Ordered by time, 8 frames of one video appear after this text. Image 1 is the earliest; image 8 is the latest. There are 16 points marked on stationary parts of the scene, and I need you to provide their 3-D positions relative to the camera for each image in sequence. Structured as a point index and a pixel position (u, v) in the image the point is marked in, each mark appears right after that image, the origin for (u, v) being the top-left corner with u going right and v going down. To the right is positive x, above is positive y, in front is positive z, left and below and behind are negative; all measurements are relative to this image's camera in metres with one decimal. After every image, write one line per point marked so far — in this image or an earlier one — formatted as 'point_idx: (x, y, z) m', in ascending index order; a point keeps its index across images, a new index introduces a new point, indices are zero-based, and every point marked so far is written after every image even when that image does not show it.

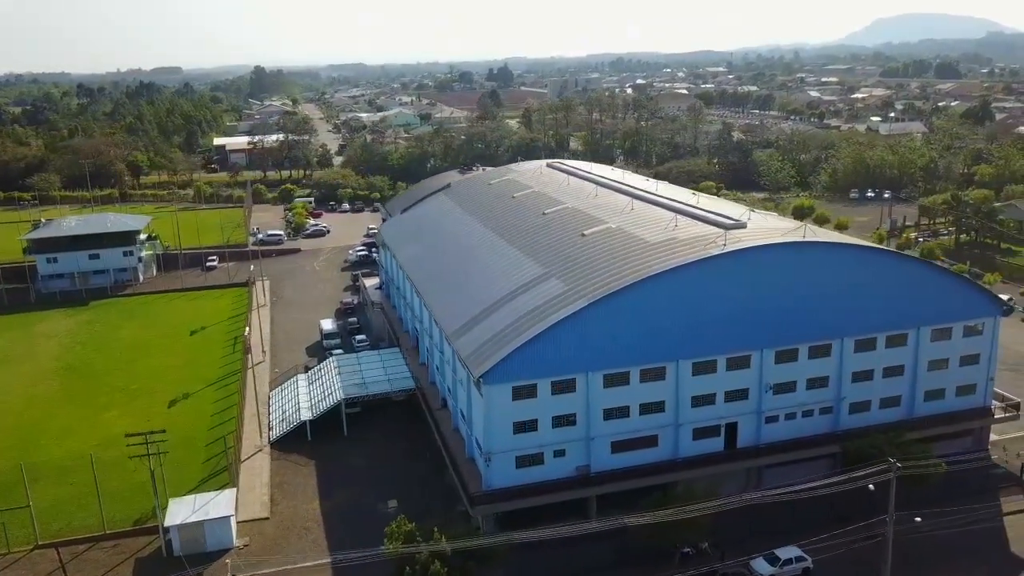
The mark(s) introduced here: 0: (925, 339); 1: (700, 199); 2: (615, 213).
0: (+8.1, -1.0, +15.9) m
1: (+4.3, +2.0, +18.8) m
2: (+2.2, +1.7, +18.0) m
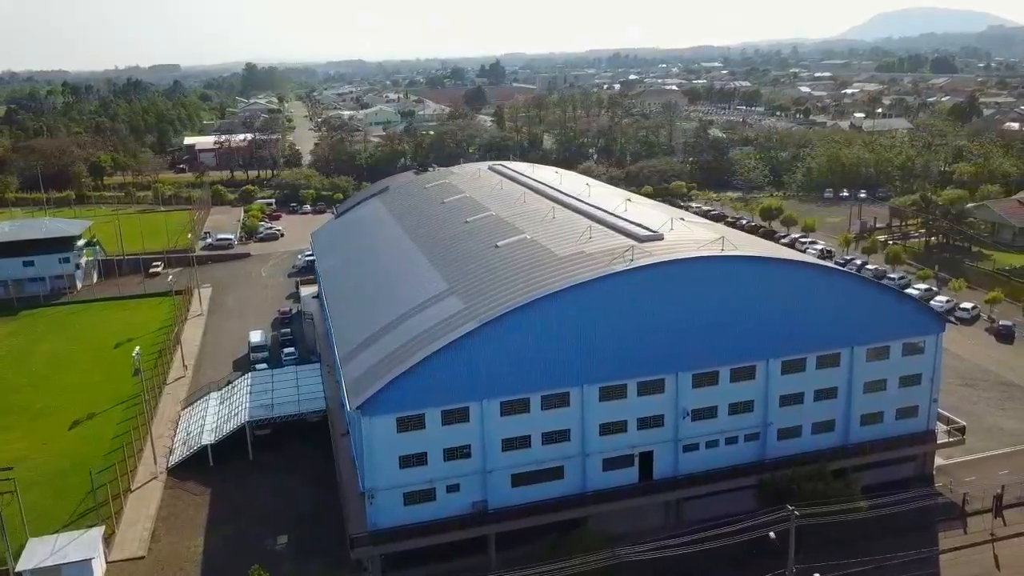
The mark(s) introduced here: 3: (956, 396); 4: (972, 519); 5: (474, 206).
0: (+6.3, -1.3, +14.7) m
1: (+2.5, +1.8, +17.5) m
2: (+0.4, +1.4, +16.8) m
3: (+10.5, -2.5, +19.1) m
4: (+8.1, -4.0, +14.2) m
5: (-0.9, +2.0, +19.5) m
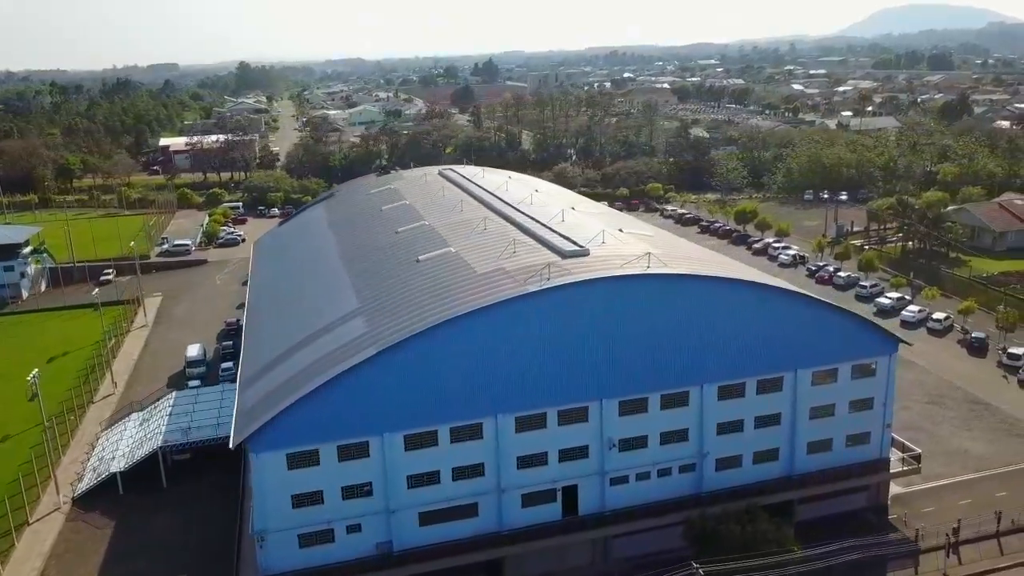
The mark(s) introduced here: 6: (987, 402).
0: (+4.9, -1.6, +13.6) m
1: (+1.1, +1.4, +16.4) m
2: (-1.0, +1.1, +15.7) m
3: (+9.1, -2.8, +18.0) m
4: (+6.7, -4.3, +13.1) m
5: (-2.3, +1.7, +18.4) m
6: (+10.8, -2.6, +18.3) m
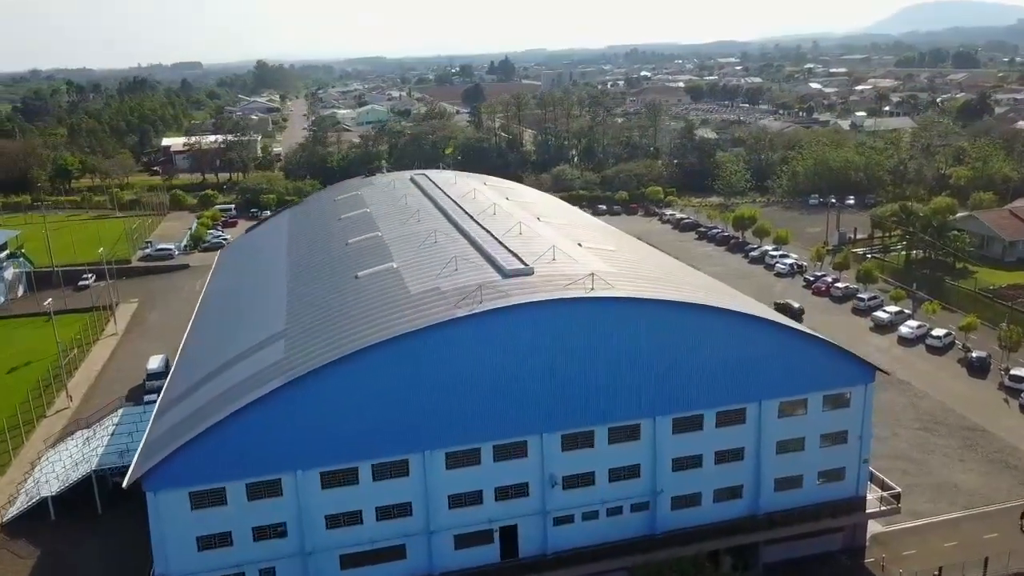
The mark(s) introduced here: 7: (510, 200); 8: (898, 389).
0: (+4.0, -2.0, +12.4) m
1: (+0.2, +1.1, +15.4) m
2: (-1.8, +0.8, +14.7) m
3: (+8.3, -3.2, +16.7) m
4: (+5.7, -4.7, +11.9) m
5: (-3.1, +1.4, +17.4) m
6: (+10.0, -3.0, +17.0) m
7: (-0.1, +2.2, +19.7) m
8: (+9.1, -2.4, +19.0) m
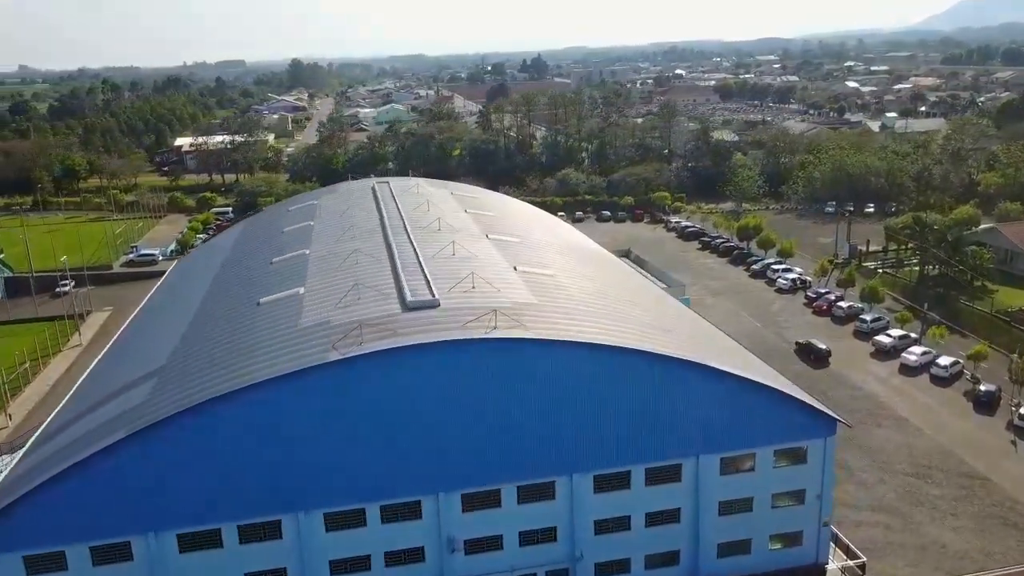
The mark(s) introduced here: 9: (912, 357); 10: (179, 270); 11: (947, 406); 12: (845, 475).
0: (+2.6, -2.5, +10.8) m
1: (-0.9, +0.7, +13.9) m
2: (-3.0, +0.3, +13.3) m
3: (+7.1, -3.7, +14.9) m
4: (+4.3, -5.2, +10.2) m
5: (-4.2, +0.9, +16.1) m
6: (+8.8, -3.5, +15.1) m
7: (-1.0, +1.7, +18.2) m
8: (+8.1, -2.9, +17.1) m
9: (+9.7, -1.7, +19.6) m
10: (-8.2, +0.4, +19.8) m
11: (+9.6, -2.6, +17.8) m
12: (+6.4, -3.6, +15.4) m
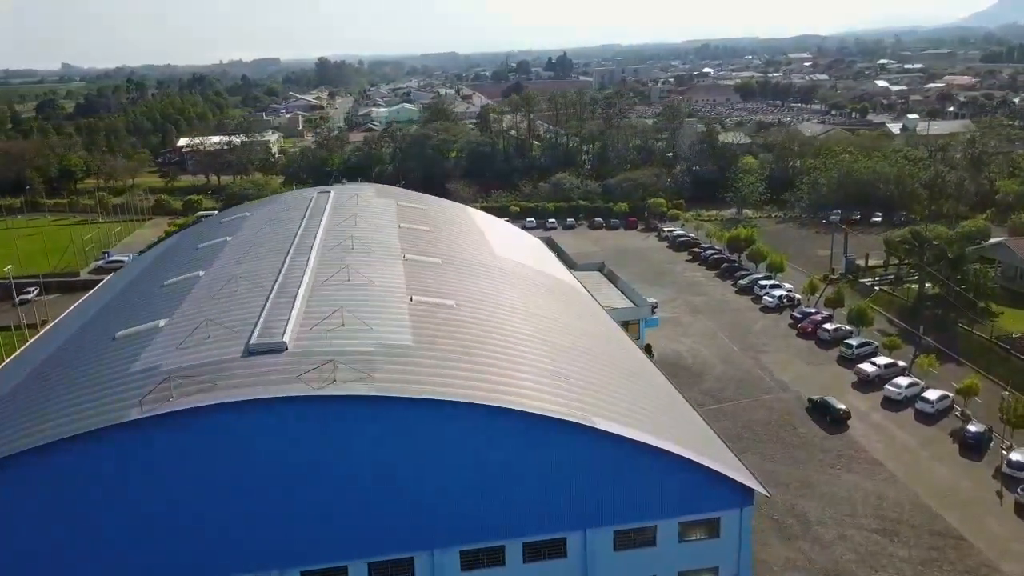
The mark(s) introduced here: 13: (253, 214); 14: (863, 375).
0: (+1.0, -3.0, +9.2) m
1: (-2.4, +0.2, +12.5) m
2: (-4.5, -0.1, +12.0) m
3: (+5.7, -4.2, +13.1) m
4: (+2.7, -5.7, +8.6) m
5: (-5.5, +0.5, +14.8) m
6: (+7.4, -4.1, +13.3) m
7: (-2.3, +1.3, +16.8) m
8: (+6.7, -3.5, +15.3) m
9: (+8.4, -2.2, +17.7) m
10: (-9.4, 0.0, +18.6) m
11: (+8.2, -3.2, +16.0) m
12: (+4.9, -4.1, +13.7) m
13: (-6.0, +1.7, +18.6) m
14: (+8.1, -2.0, +18.7) m
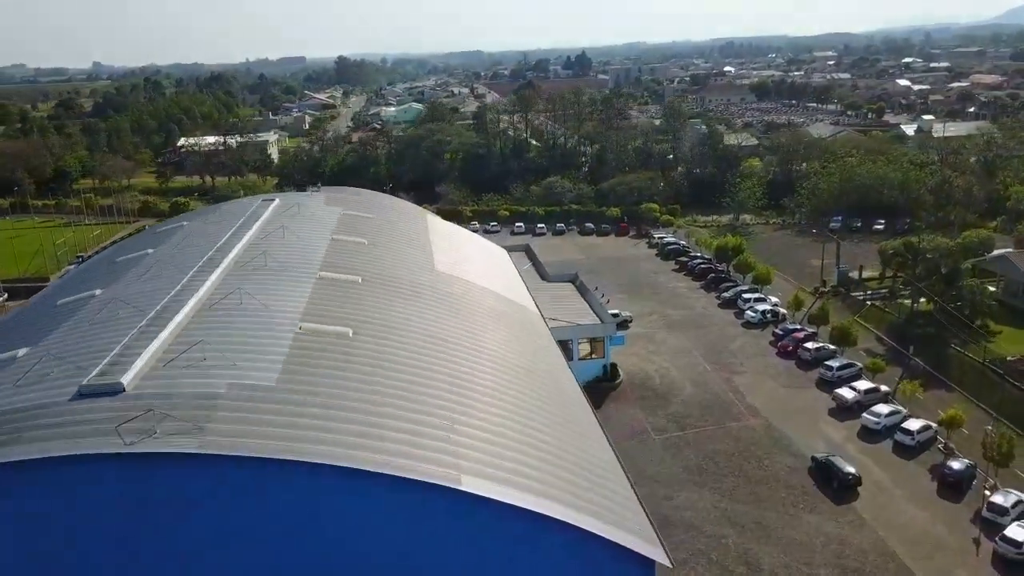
0: (-0.3, -3.3, +8.0) m
1: (-3.6, -0.1, +11.4) m
2: (-5.7, -0.4, +10.9) m
3: (+4.4, -4.6, +11.8) m
4: (+1.3, -6.1, +7.3) m
5: (-6.7, +0.2, +13.8) m
6: (+6.1, -4.5, +11.9) m
7: (-3.4, +1.0, +15.7) m
8: (+5.5, -3.9, +14.0) m
9: (+7.3, -2.6, +16.3) m
10: (-10.4, -0.2, +17.7) m
11: (+7.0, -3.6, +14.6) m
12: (+3.7, -4.5, +12.4) m
13: (-7.0, +1.4, +17.6) m
14: (+7.0, -2.4, +17.3) m
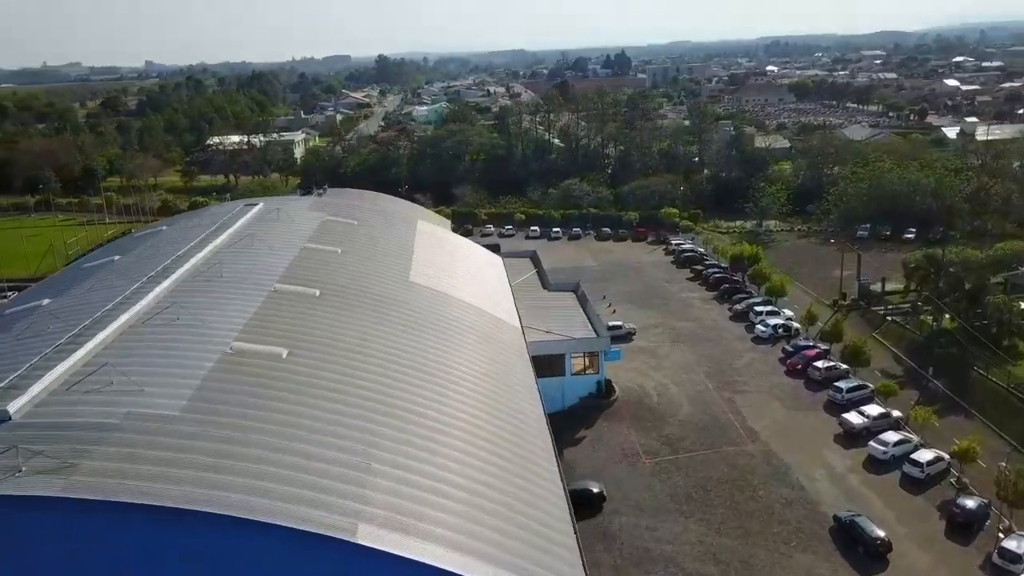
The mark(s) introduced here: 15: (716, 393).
0: (-1.1, -3.6, +7.2) m
1: (-4.2, -0.3, +10.8) m
2: (-6.3, -0.6, +10.4) m
3: (+3.8, -4.9, +10.8) m
4: (+0.4, -6.4, +6.5) m
5: (-7.1, +0.1, +13.3) m
6: (+5.5, -4.8, +10.8) m
7: (-3.7, +0.8, +15.0) m
8: (+5.0, -4.2, +12.9) m
9: (+6.9, -3.0, +15.1) m
10: (-10.7, -0.3, +17.4) m
11: (+6.6, -3.9, +13.4) m
12: (+3.1, -4.8, +11.4) m
13: (-7.2, +1.3, +17.1) m
14: (+6.7, -2.8, +16.1) m
15: (+4.6, -2.3, +18.2) m
